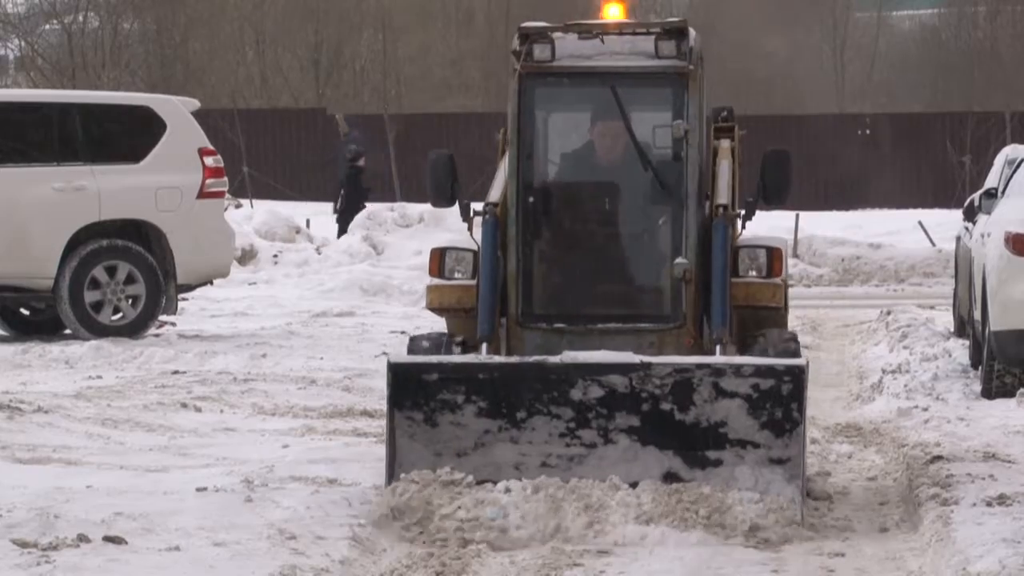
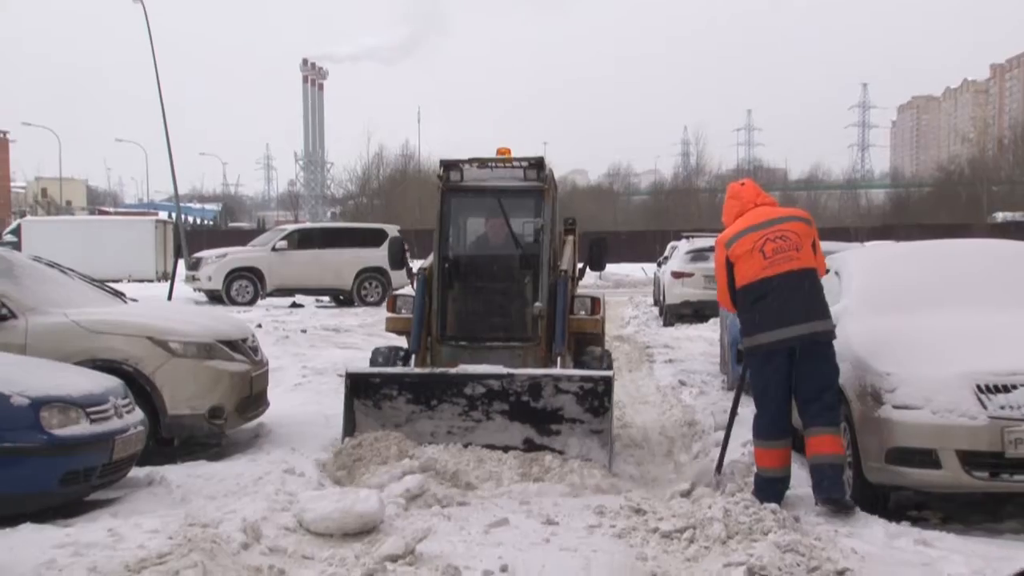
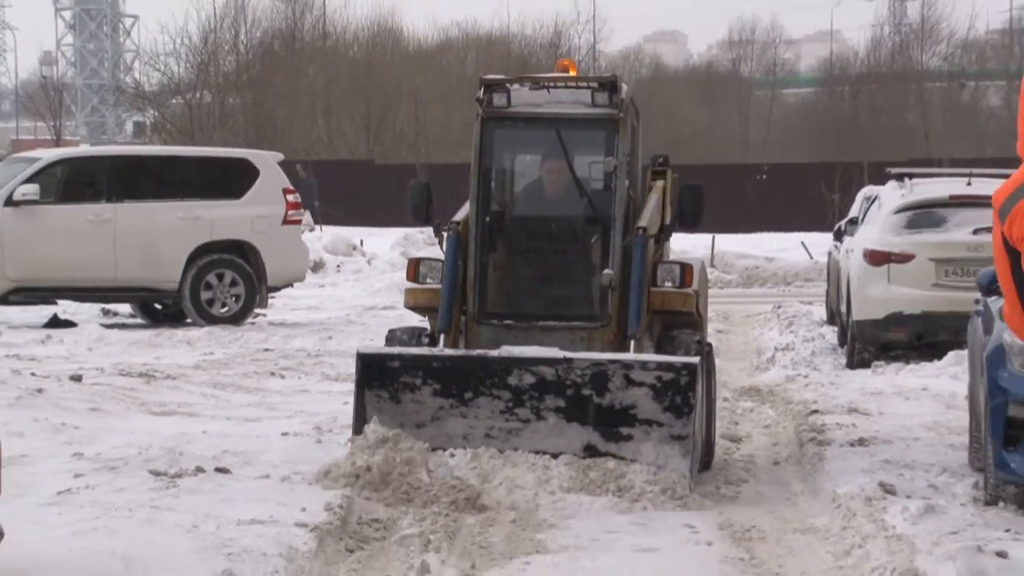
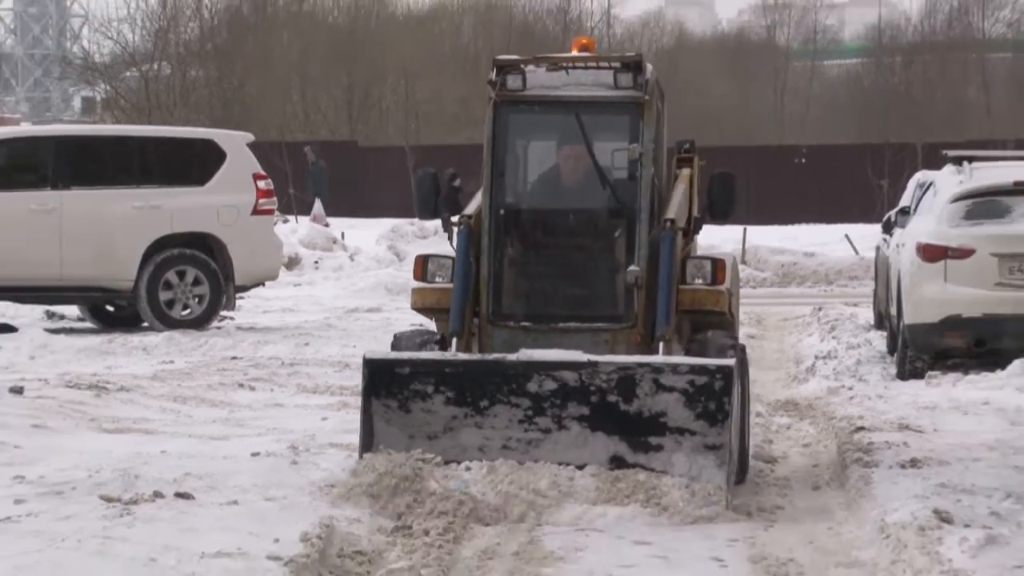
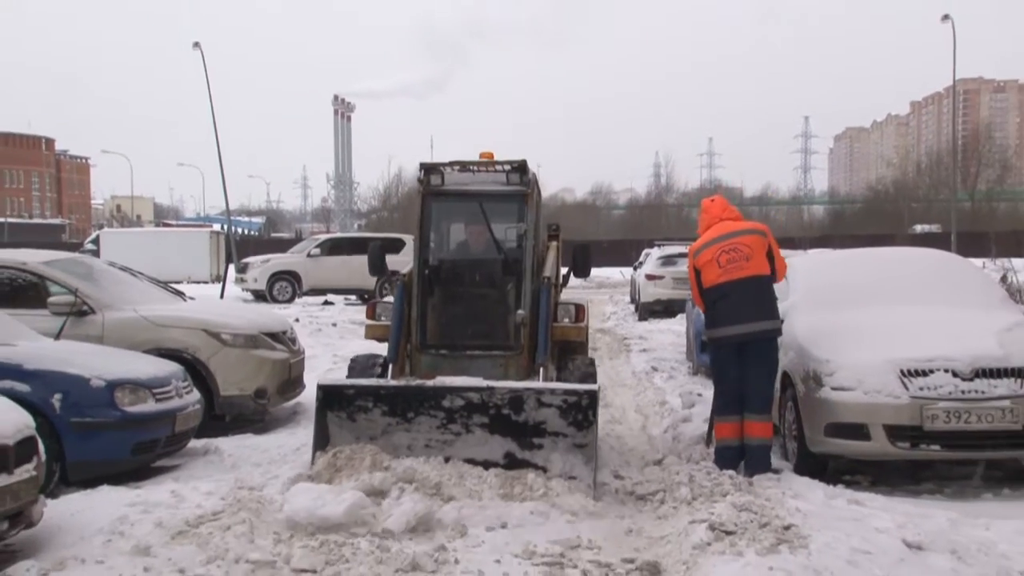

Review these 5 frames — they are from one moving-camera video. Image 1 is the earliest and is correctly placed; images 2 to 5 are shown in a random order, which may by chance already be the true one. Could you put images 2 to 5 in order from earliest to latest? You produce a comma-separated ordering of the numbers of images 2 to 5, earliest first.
4, 3, 2, 5
